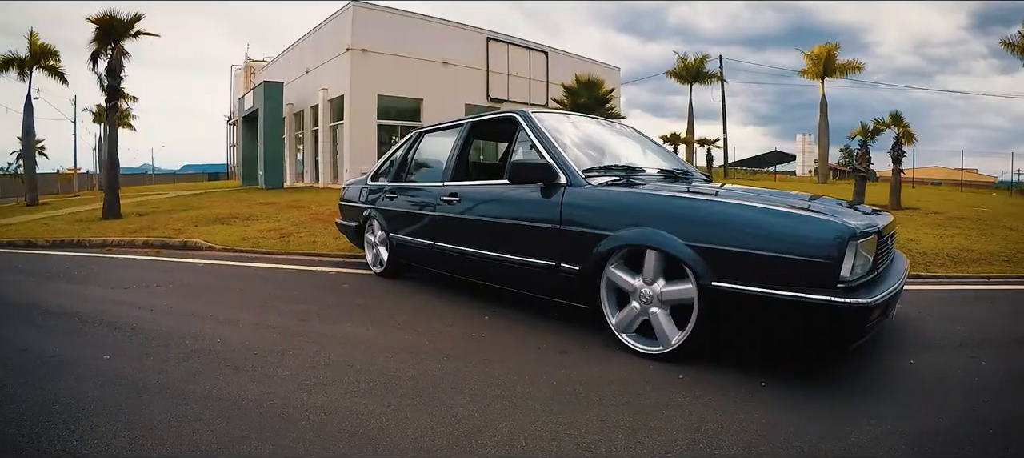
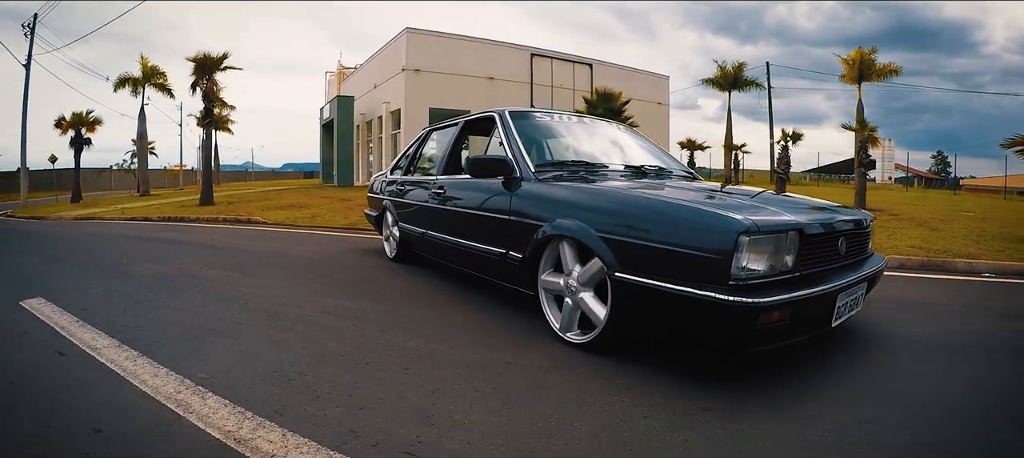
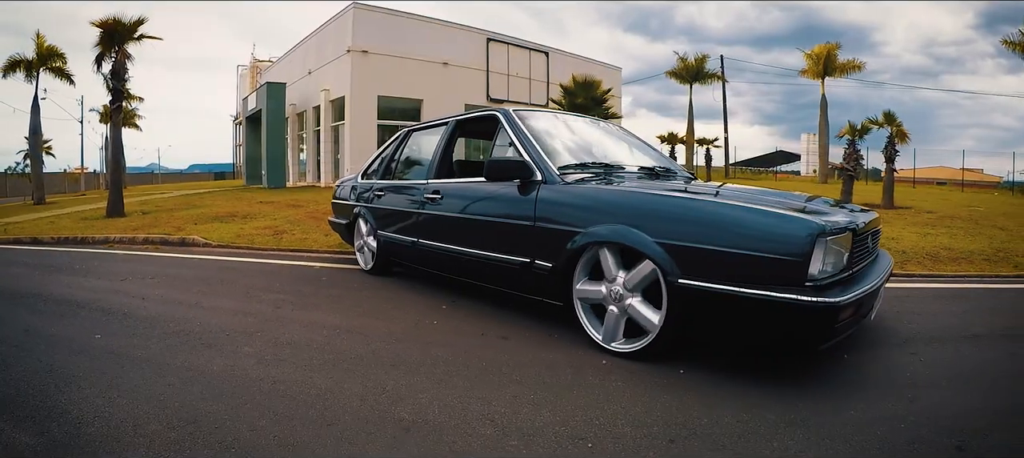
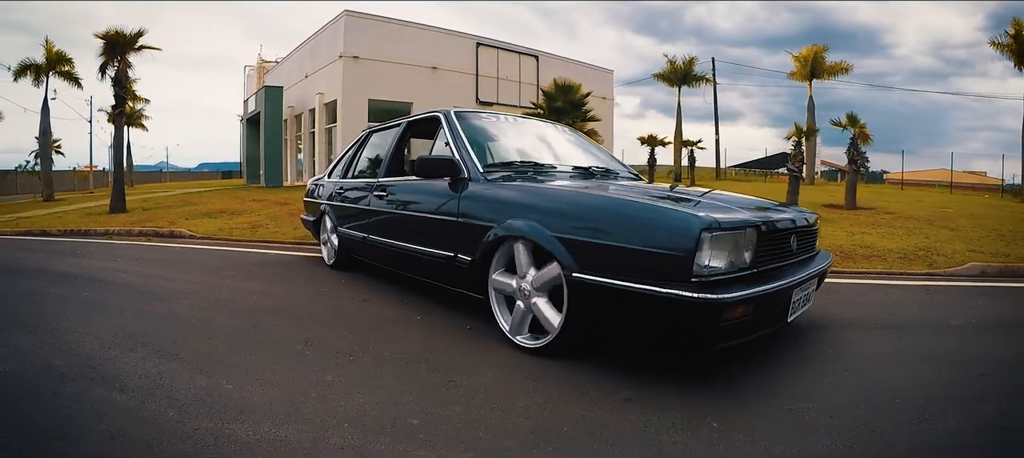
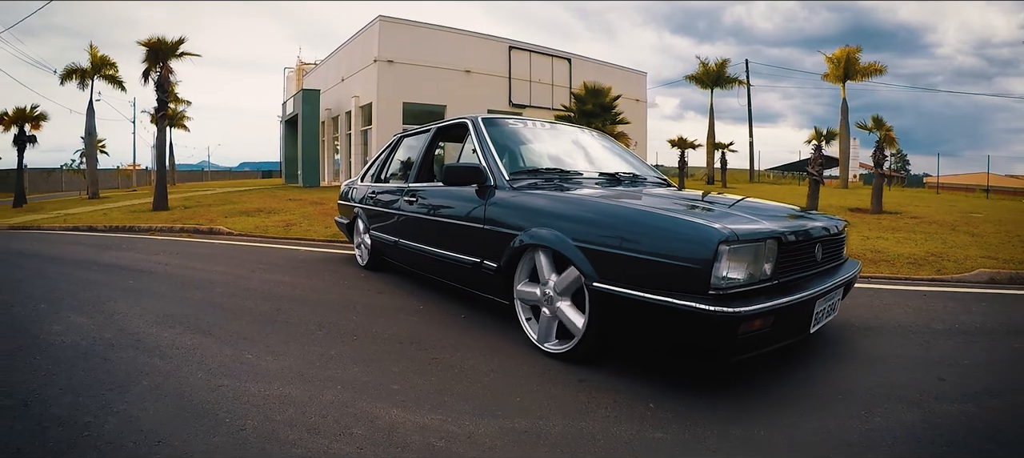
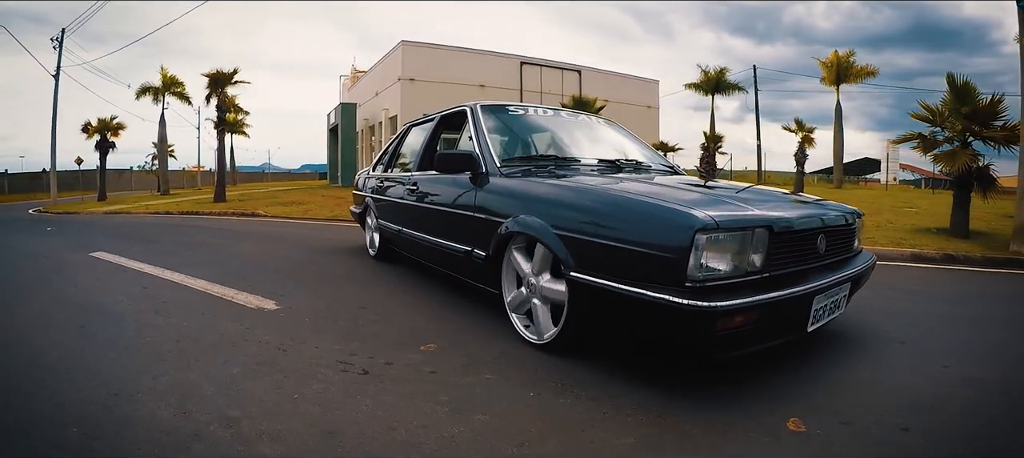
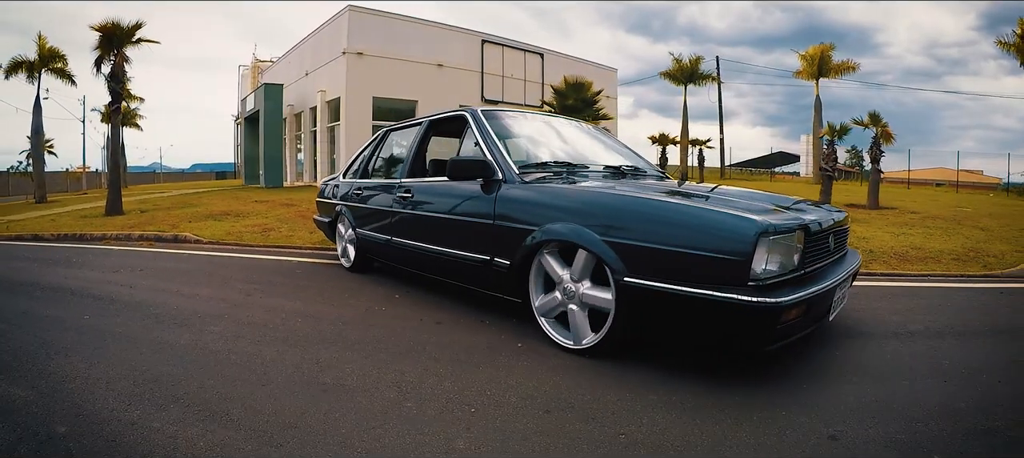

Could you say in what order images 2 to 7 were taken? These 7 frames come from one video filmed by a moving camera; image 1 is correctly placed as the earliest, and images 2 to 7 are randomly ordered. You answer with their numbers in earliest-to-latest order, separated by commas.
3, 7, 4, 5, 2, 6
